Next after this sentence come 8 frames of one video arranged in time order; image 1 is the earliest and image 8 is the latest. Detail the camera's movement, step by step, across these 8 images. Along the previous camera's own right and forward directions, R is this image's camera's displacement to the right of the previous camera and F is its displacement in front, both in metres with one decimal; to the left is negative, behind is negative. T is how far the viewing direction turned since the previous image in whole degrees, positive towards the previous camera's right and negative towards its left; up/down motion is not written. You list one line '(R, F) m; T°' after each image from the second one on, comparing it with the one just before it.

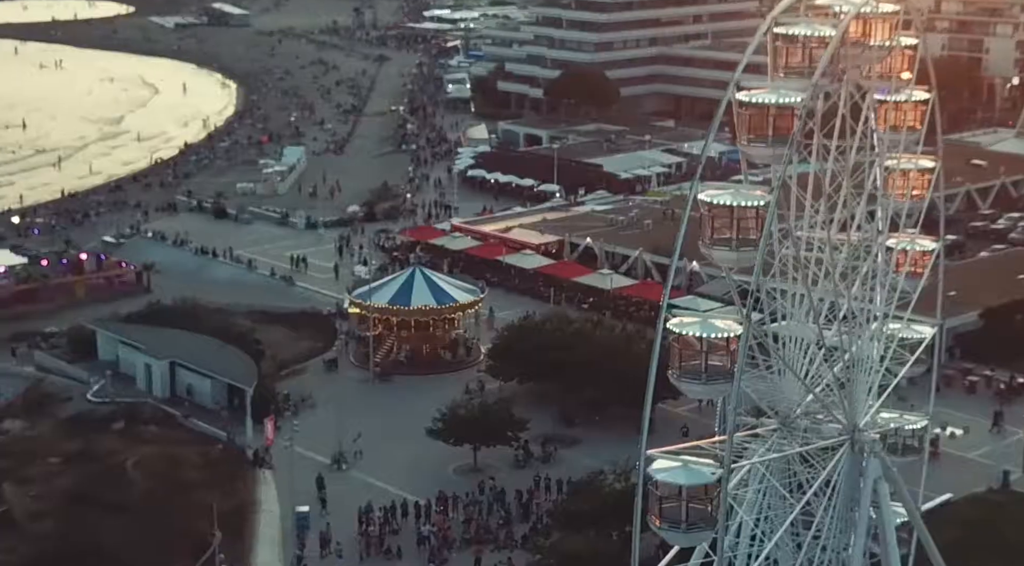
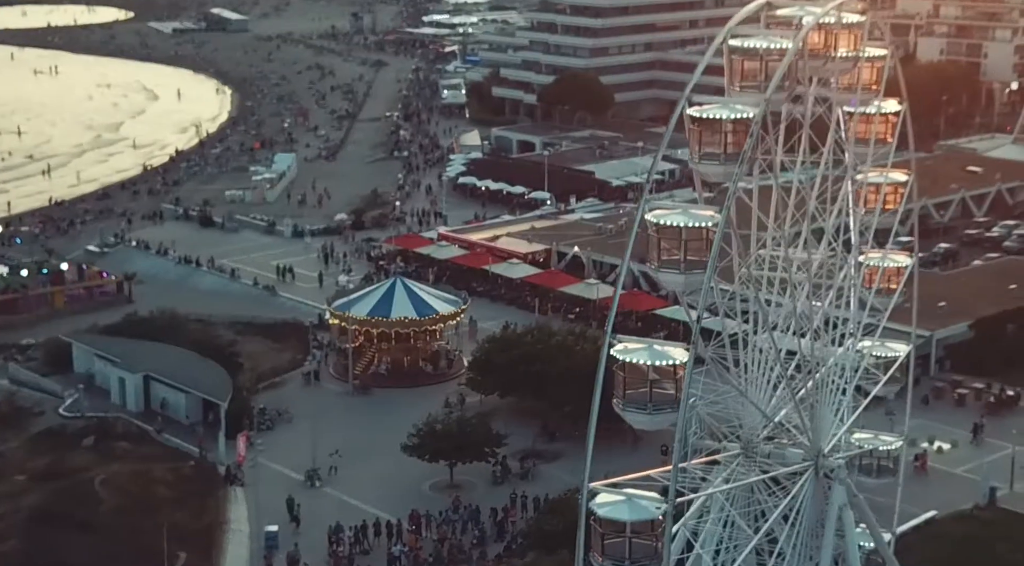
(+0.4, +0.4) m; 0°
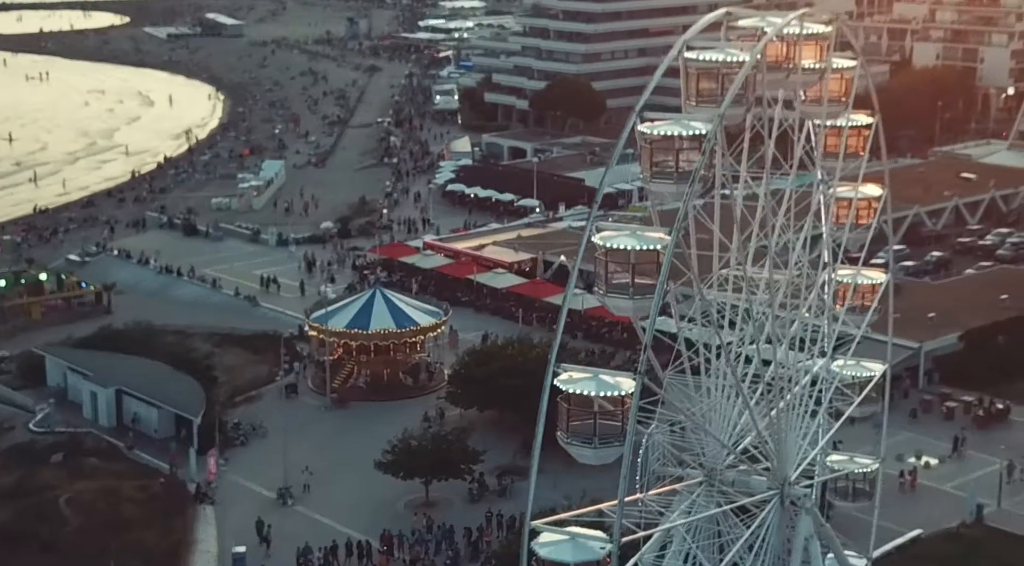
(+0.4, +0.5) m; 0°
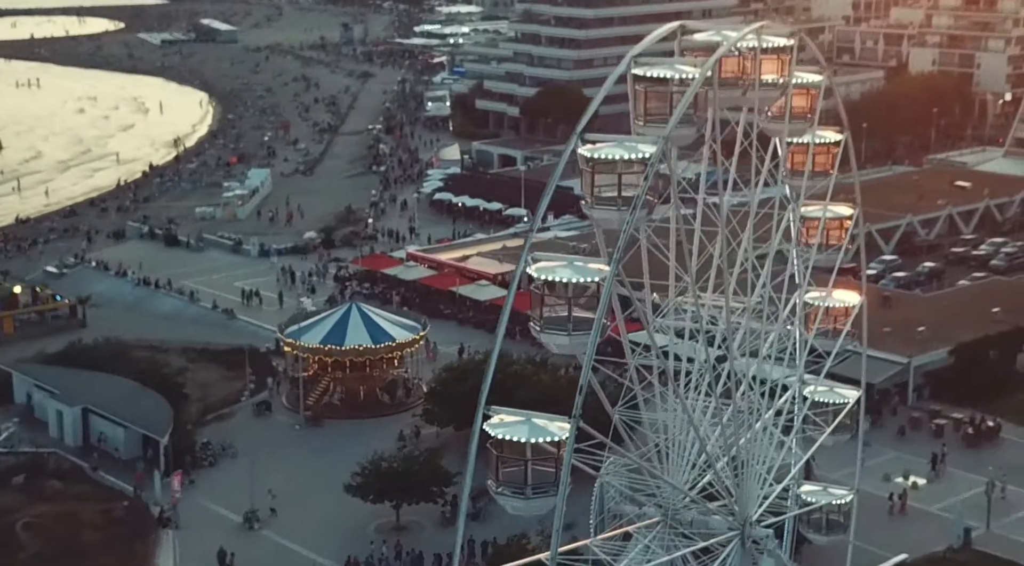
(+0.4, +0.6) m; 0°
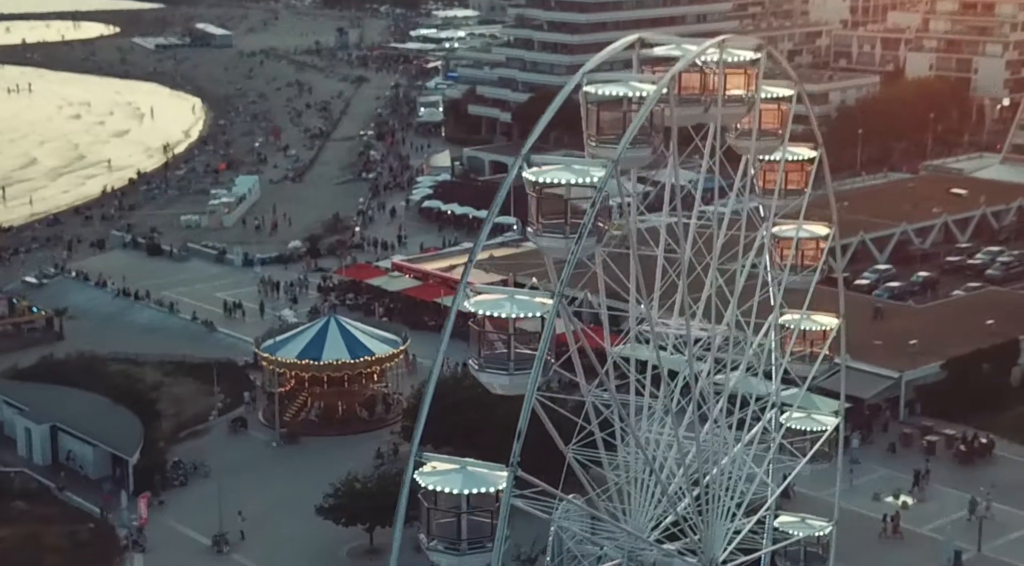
(+0.3, +0.6) m; 0°
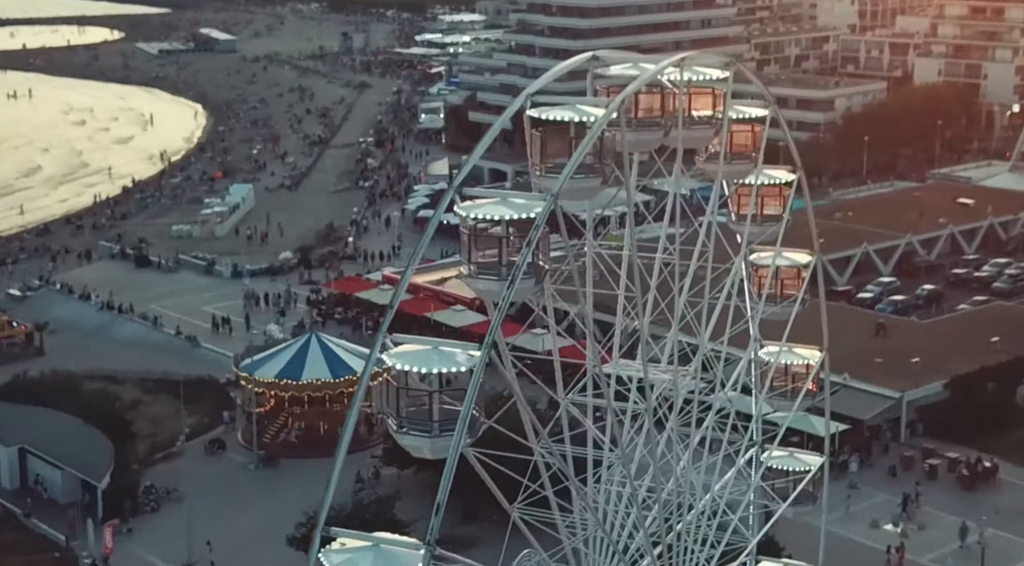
(+0.4, +0.8) m; 0°
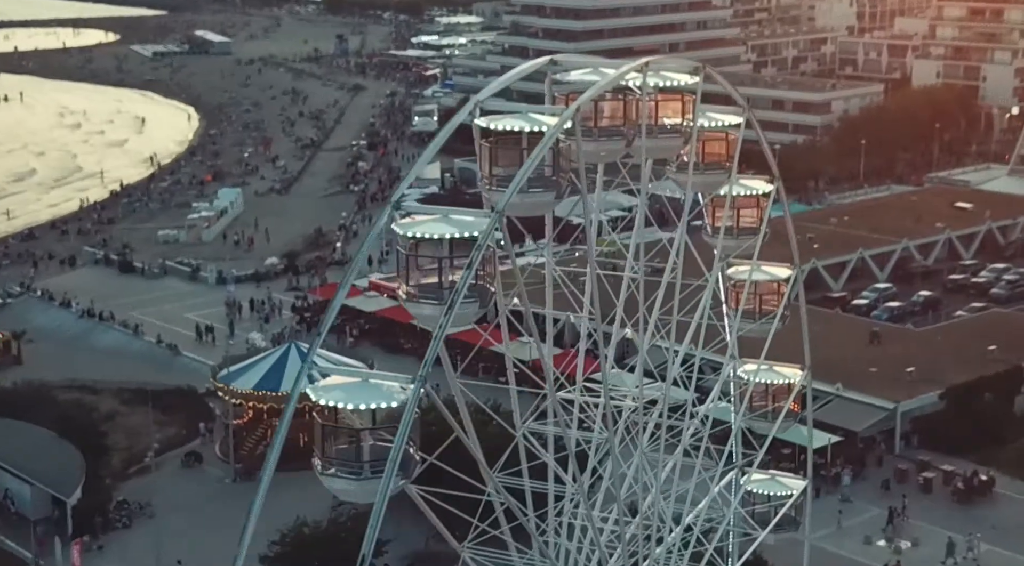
(+0.3, +0.6) m; 0°
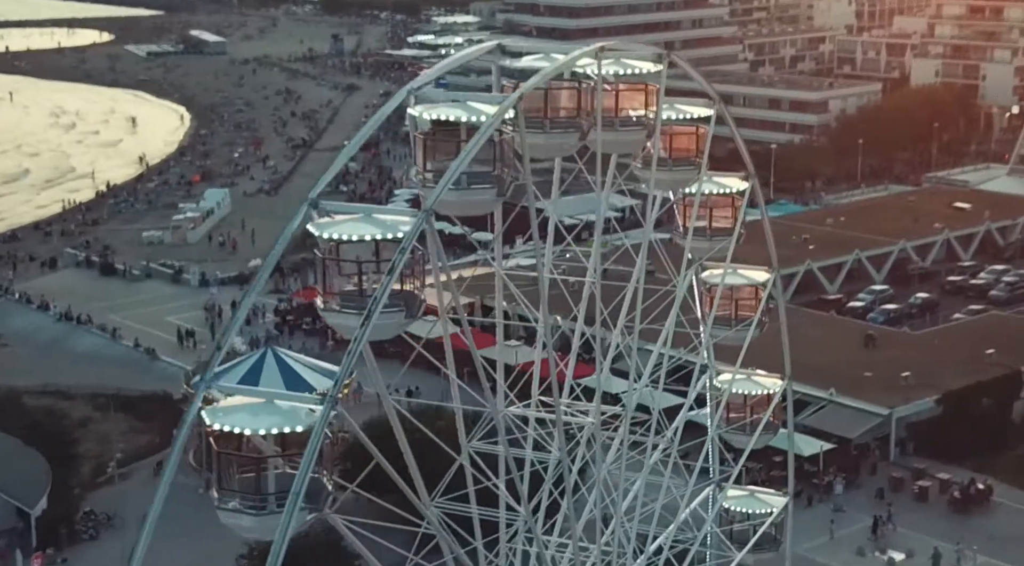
(+0.3, +0.7) m; 0°
